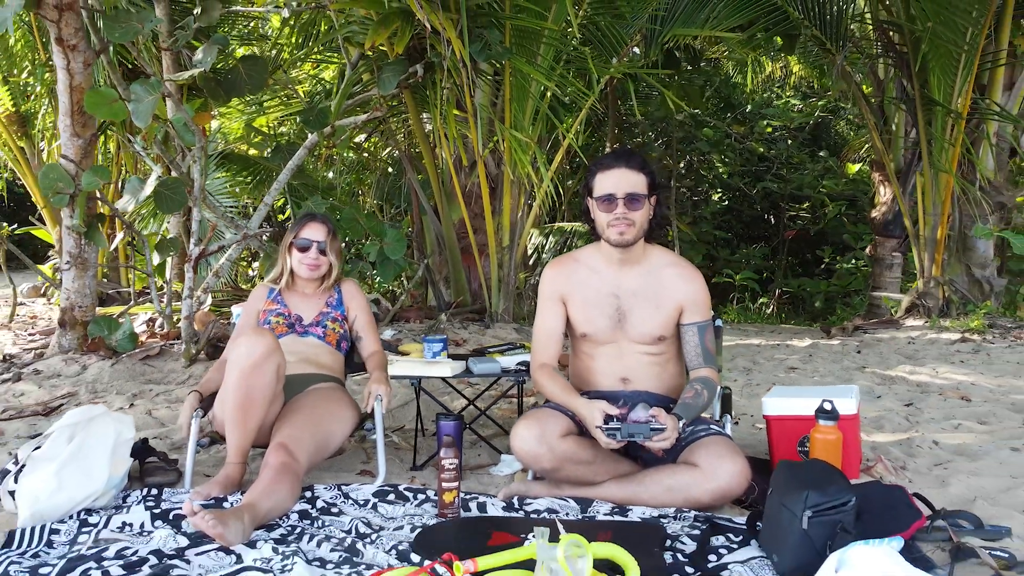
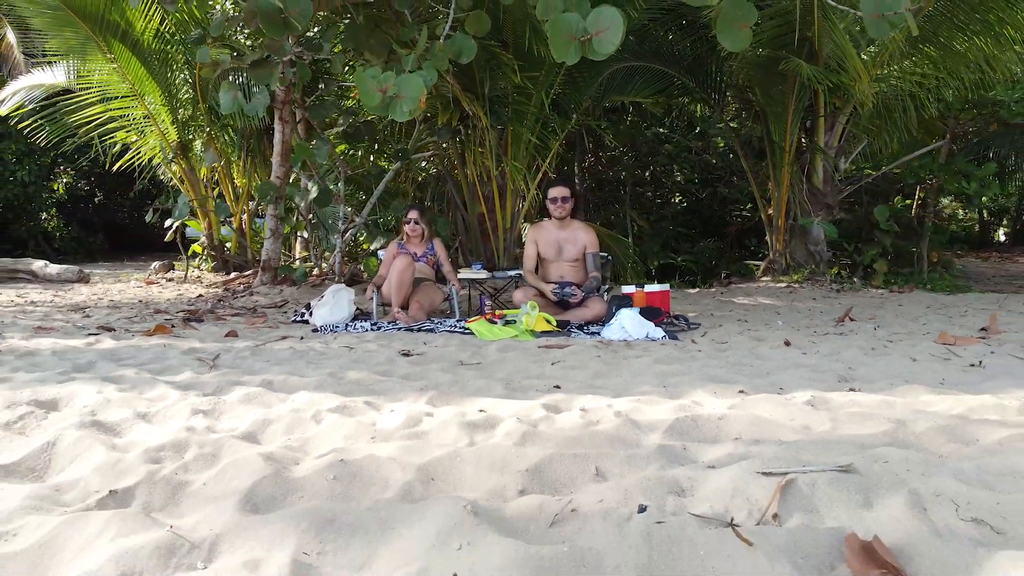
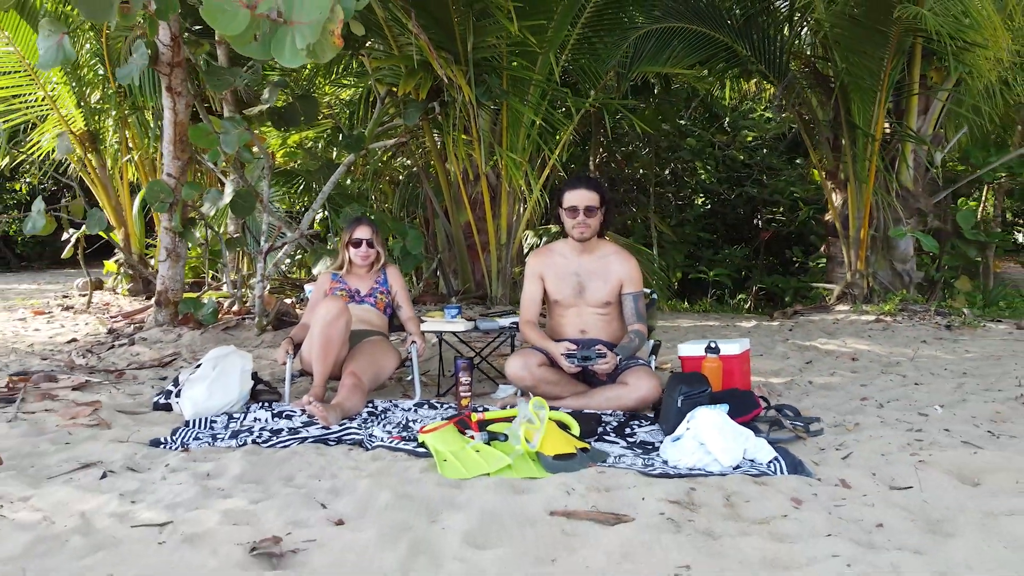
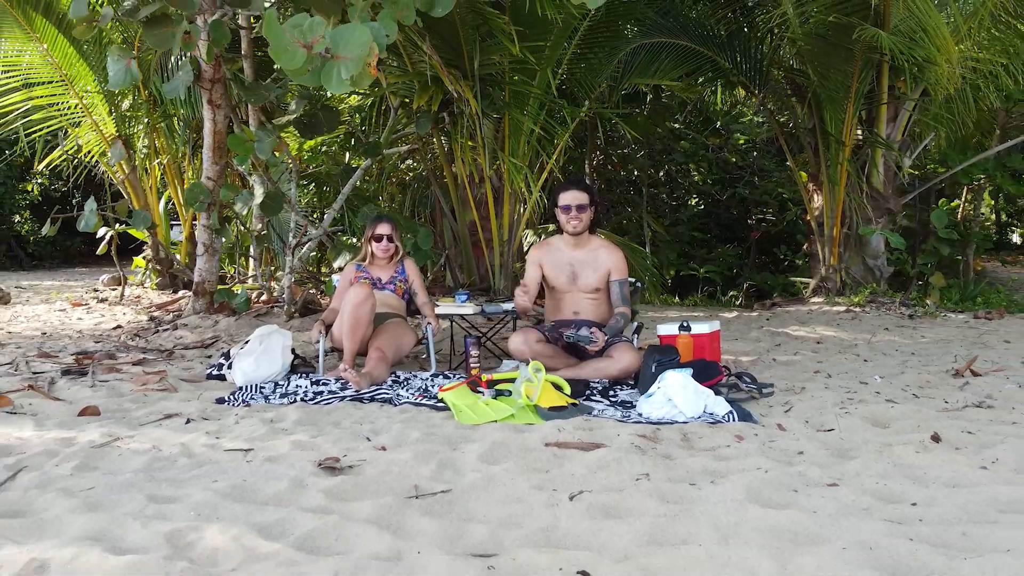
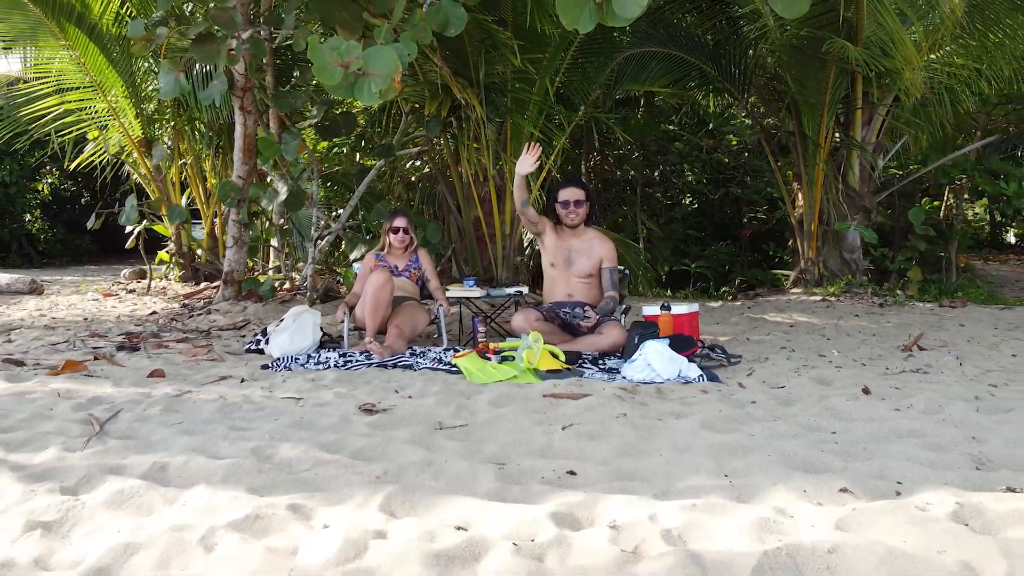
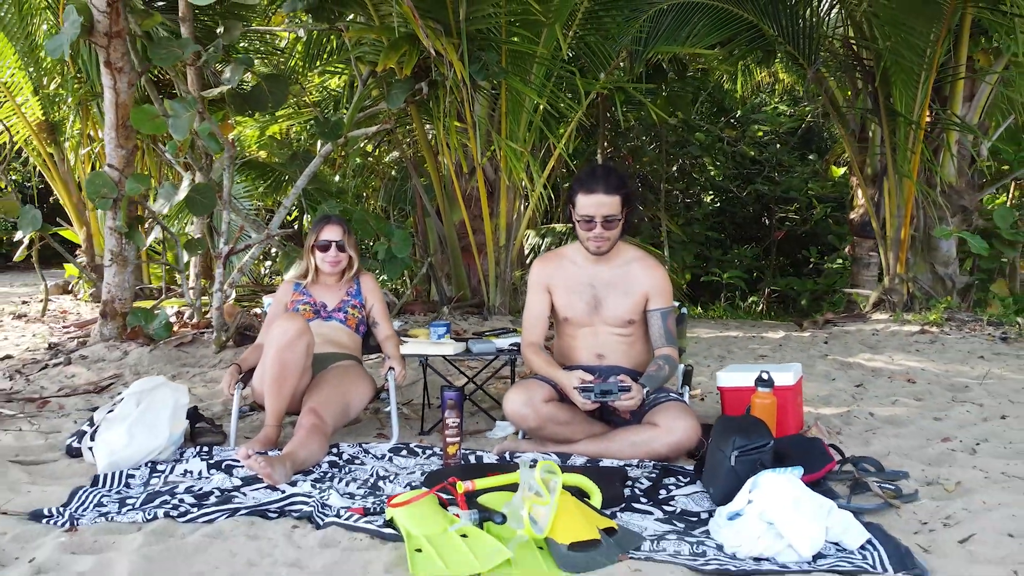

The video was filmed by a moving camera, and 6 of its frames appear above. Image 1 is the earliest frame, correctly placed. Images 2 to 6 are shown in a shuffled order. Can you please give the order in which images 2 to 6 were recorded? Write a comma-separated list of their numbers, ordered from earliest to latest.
6, 3, 4, 5, 2
